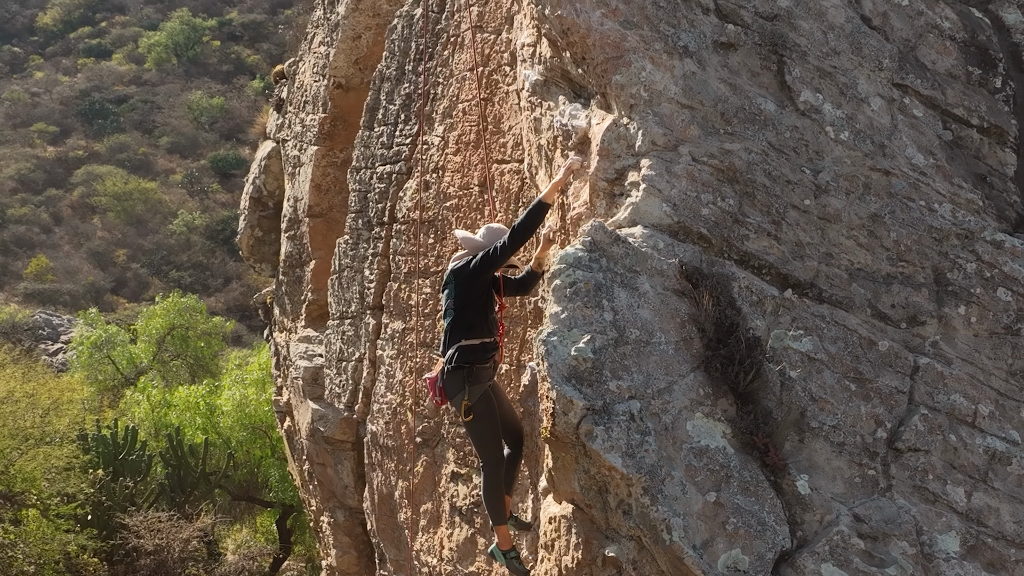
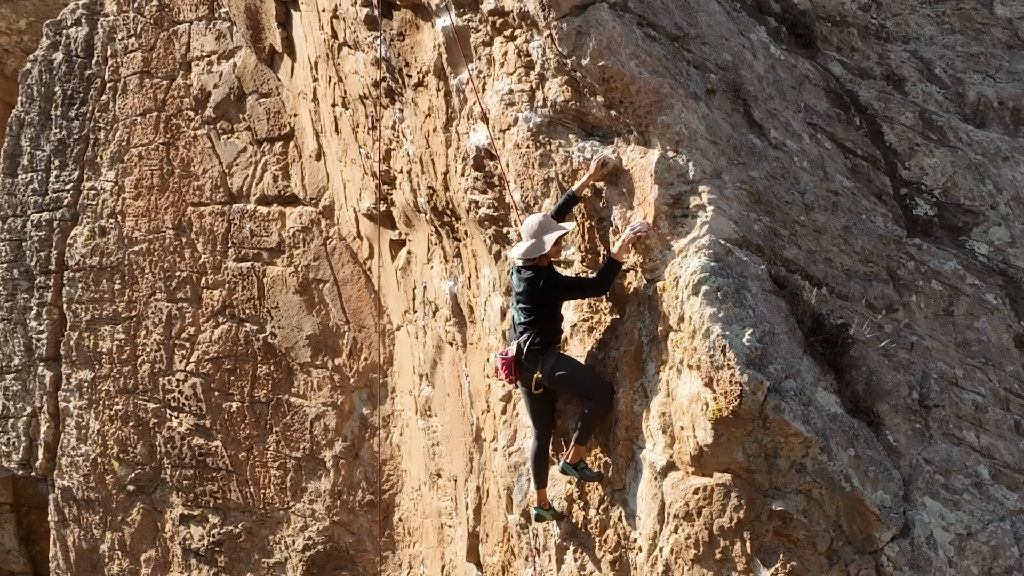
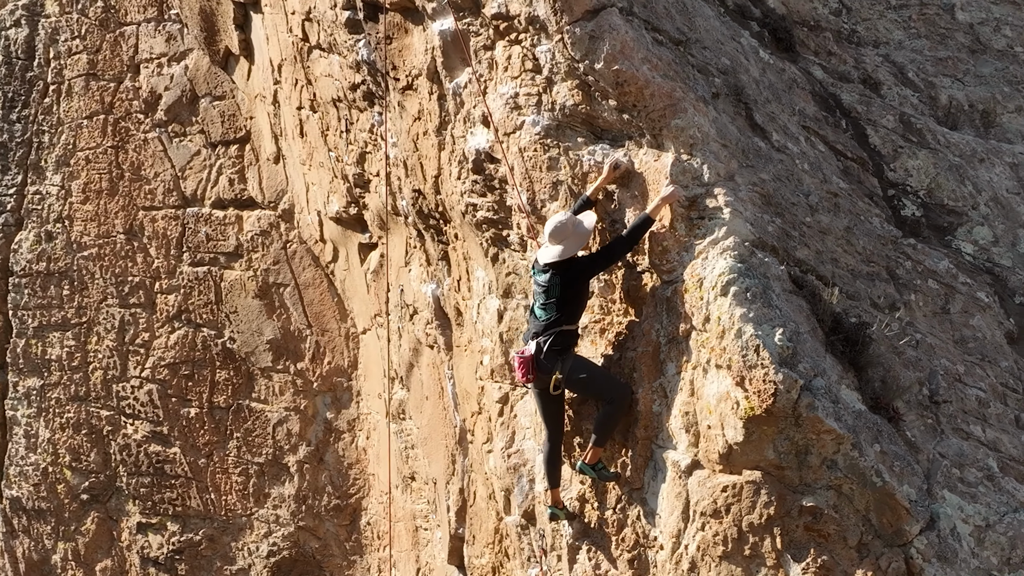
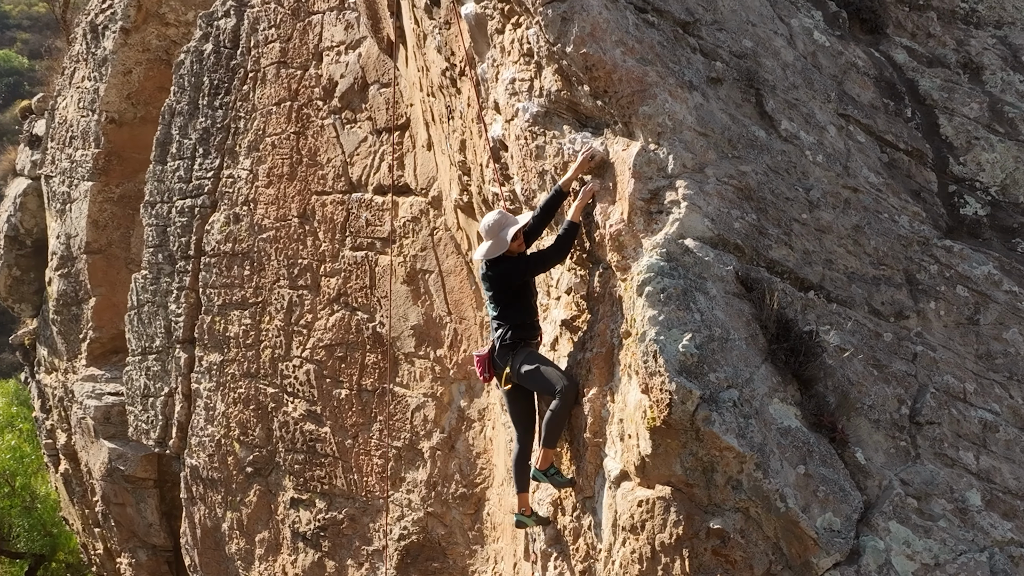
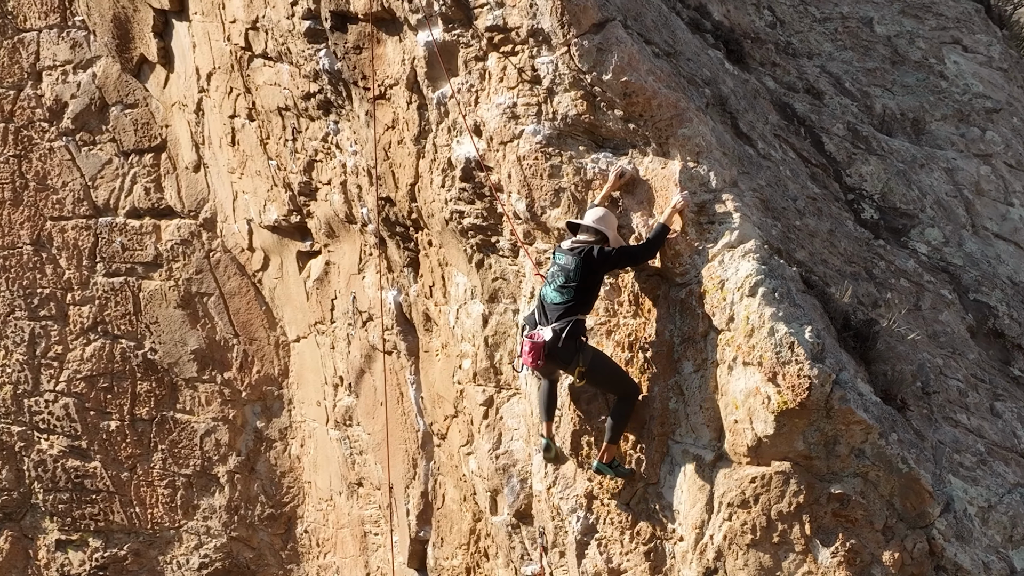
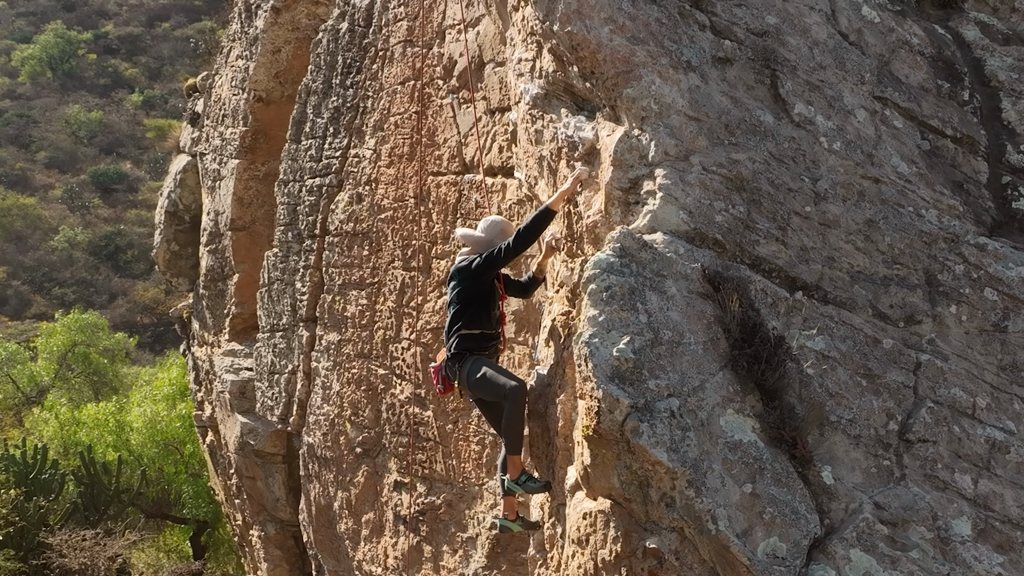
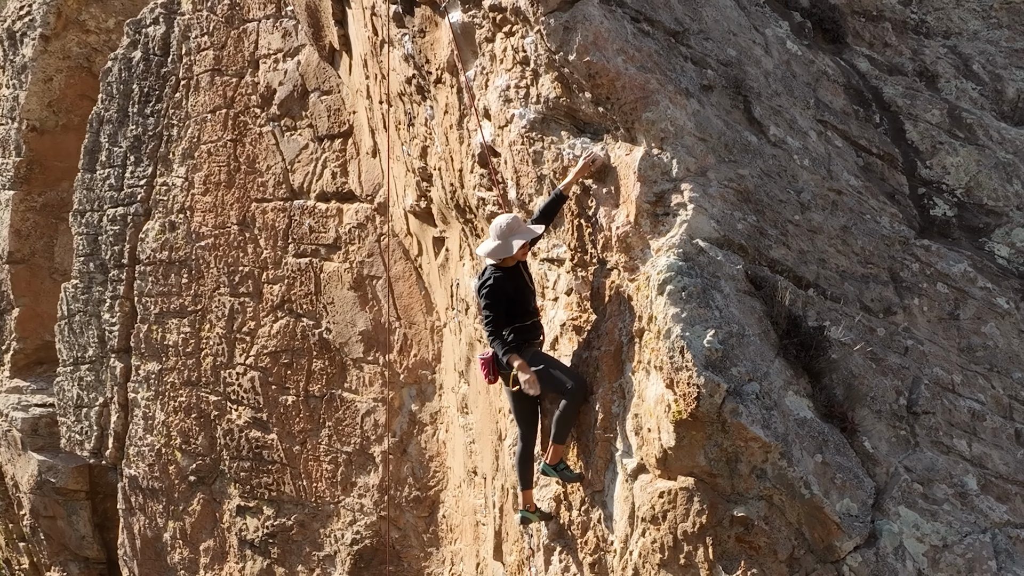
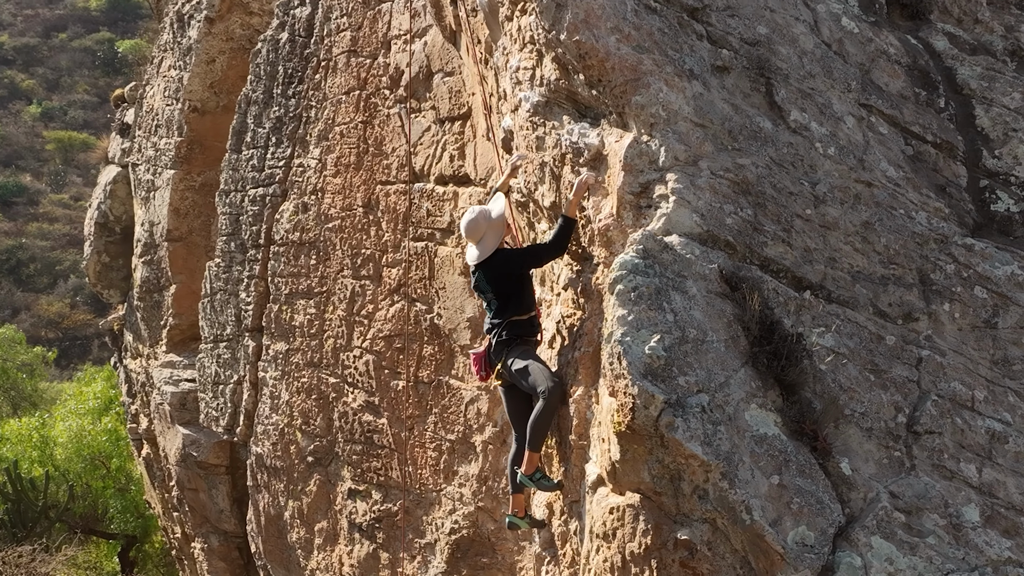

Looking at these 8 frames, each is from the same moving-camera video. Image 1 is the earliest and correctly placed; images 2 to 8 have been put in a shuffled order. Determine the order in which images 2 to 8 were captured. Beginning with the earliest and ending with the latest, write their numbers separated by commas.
6, 8, 4, 7, 2, 3, 5
